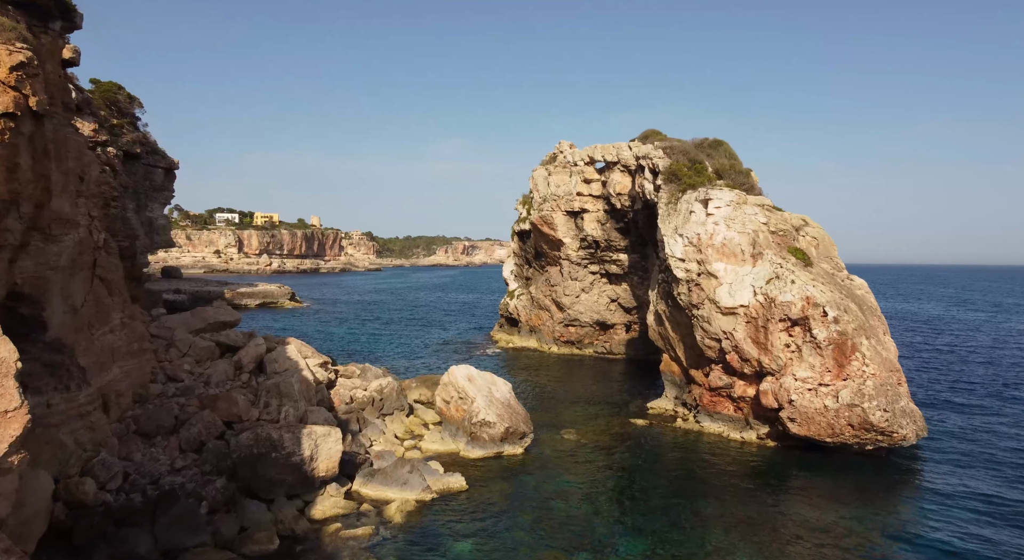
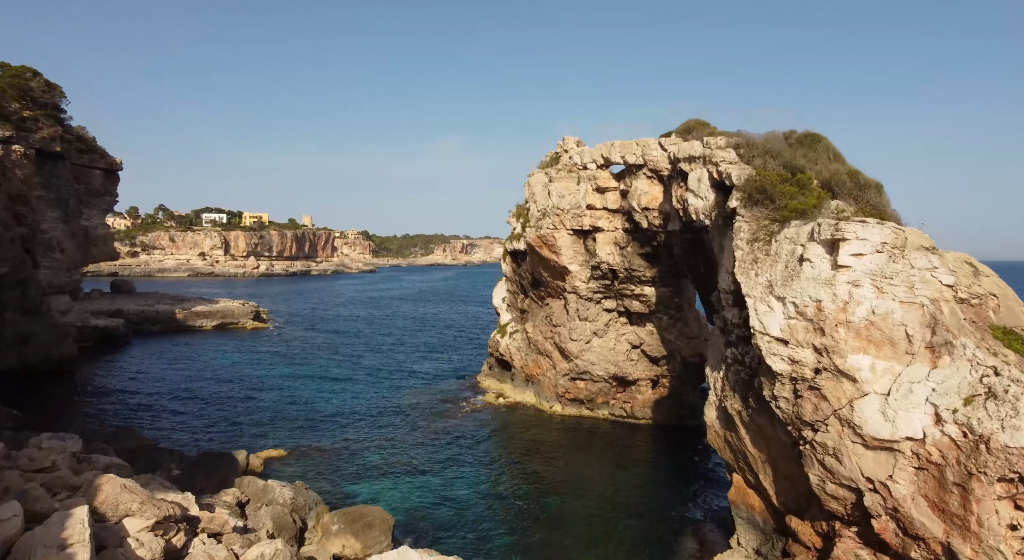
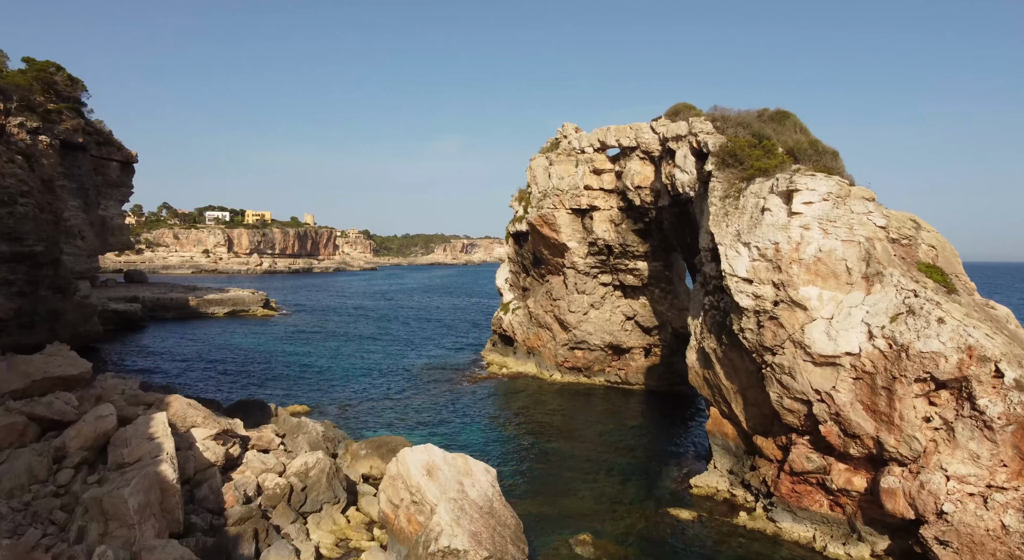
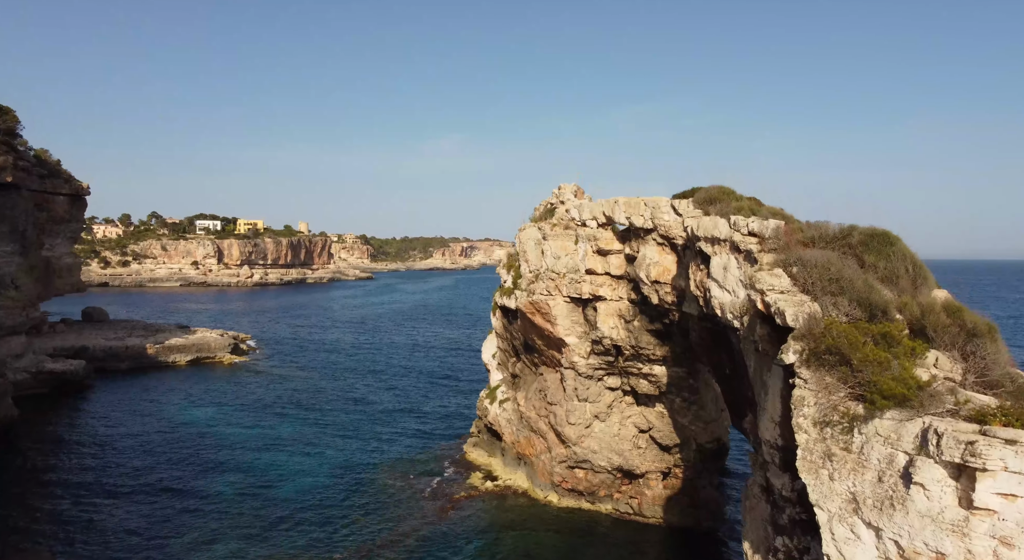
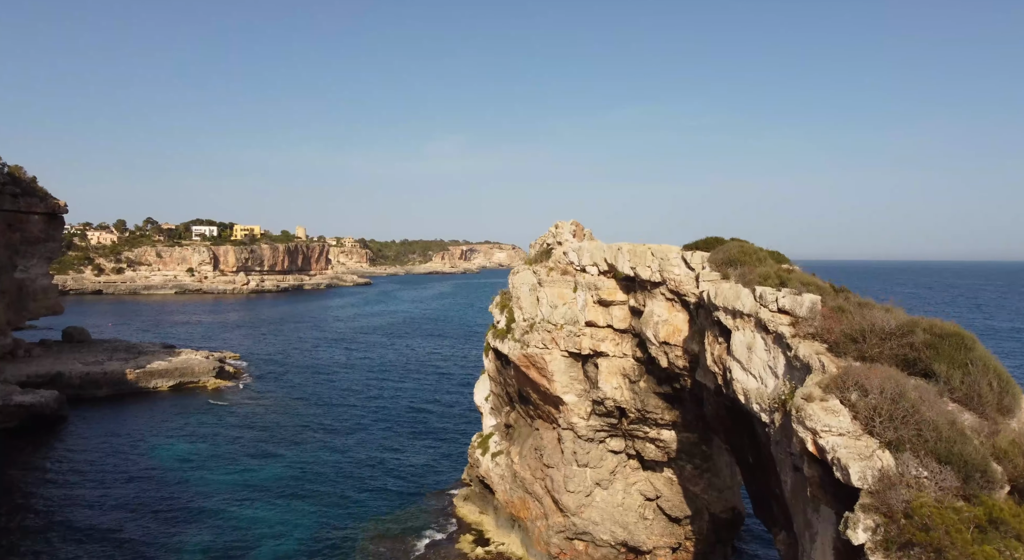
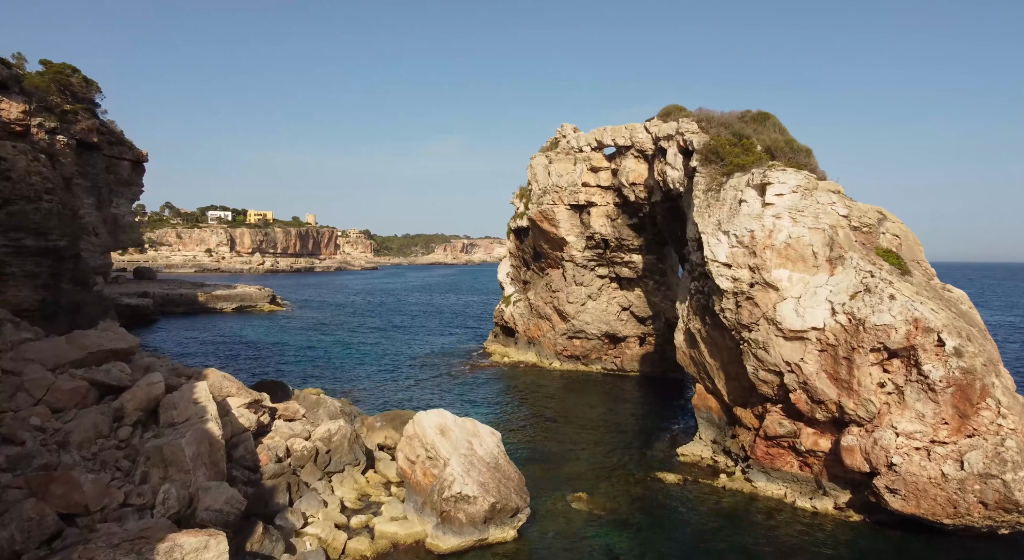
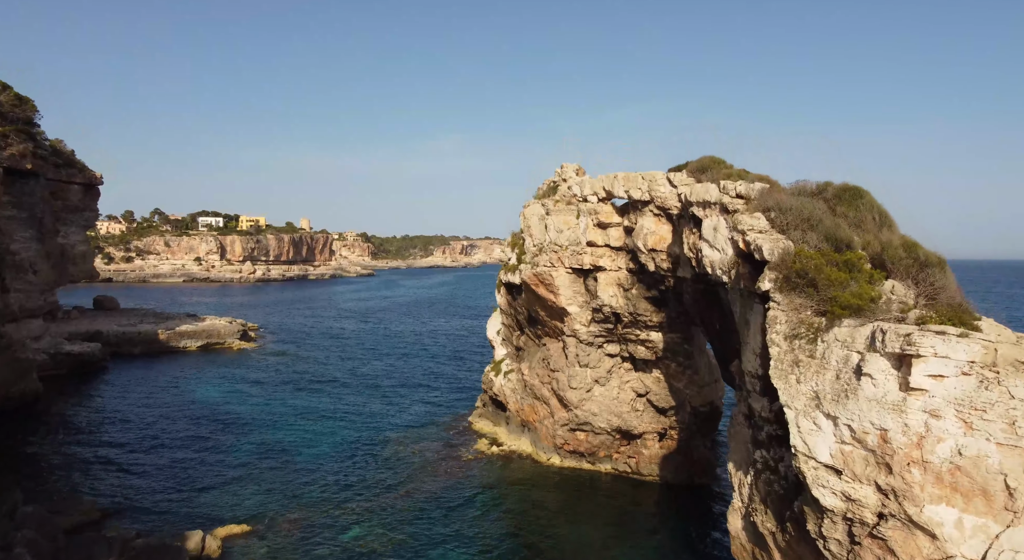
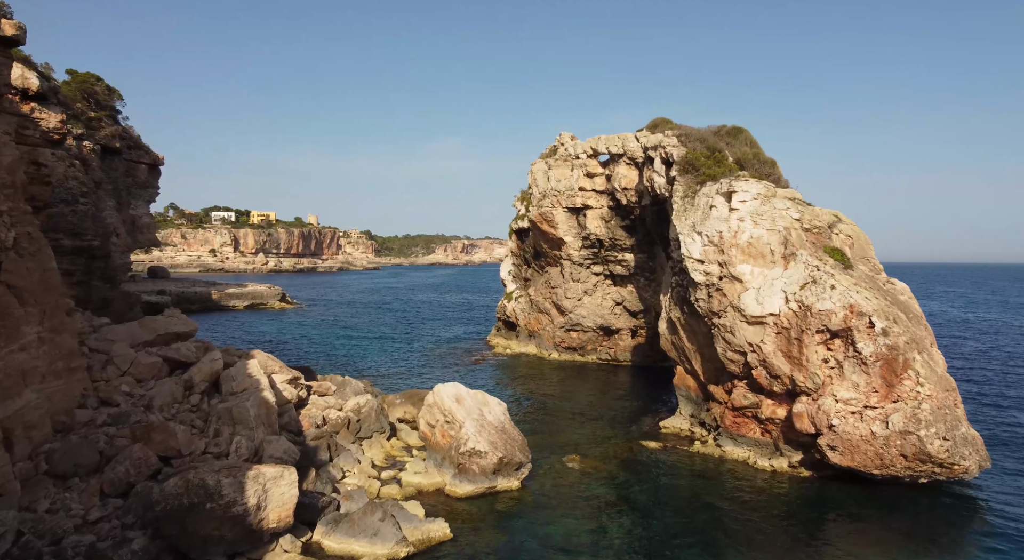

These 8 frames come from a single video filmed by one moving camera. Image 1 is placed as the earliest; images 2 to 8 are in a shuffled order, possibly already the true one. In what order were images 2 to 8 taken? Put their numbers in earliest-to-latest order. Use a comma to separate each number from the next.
8, 6, 3, 2, 7, 4, 5
